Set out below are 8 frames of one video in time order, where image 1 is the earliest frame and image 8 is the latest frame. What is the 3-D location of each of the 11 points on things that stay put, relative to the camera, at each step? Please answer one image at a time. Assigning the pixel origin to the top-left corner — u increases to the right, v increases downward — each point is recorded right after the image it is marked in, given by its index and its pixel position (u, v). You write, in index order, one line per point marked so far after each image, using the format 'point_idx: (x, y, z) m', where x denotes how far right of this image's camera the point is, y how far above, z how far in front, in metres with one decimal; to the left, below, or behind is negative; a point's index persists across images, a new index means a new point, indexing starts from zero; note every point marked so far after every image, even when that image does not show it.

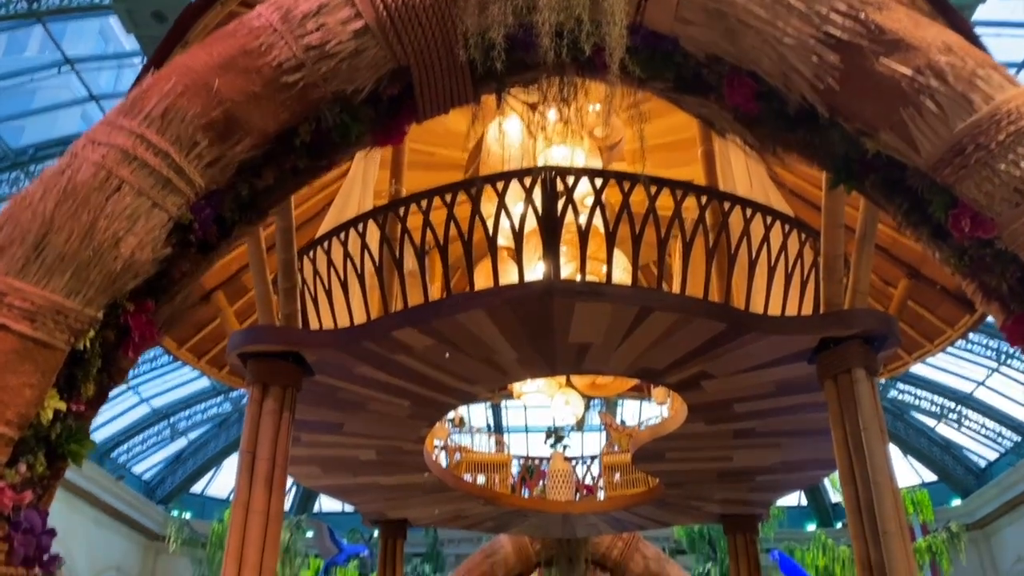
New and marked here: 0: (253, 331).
0: (-1.5, -0.2, +5.0) m
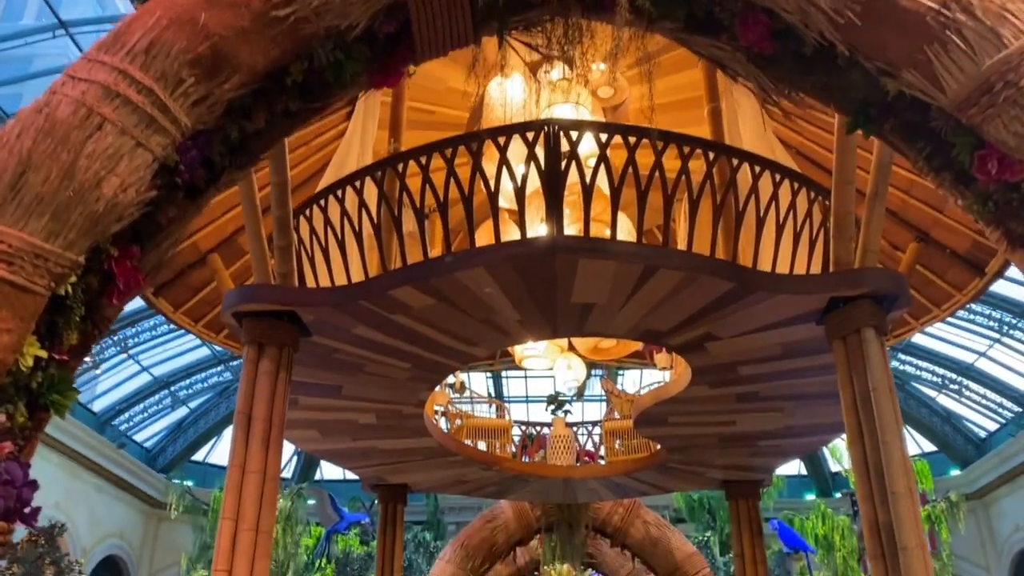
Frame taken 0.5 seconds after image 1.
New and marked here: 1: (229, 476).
0: (-1.5, 0.0, +4.9) m
1: (-1.5, -1.0, +4.6) m
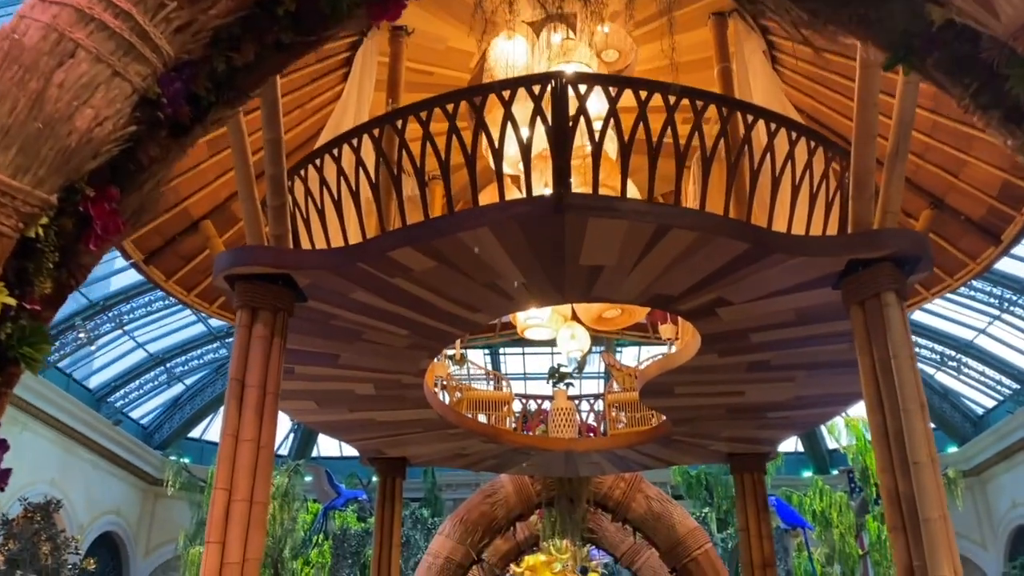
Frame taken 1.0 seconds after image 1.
0: (-1.5, +0.2, +4.7) m
1: (-1.5, -0.8, +4.4) m
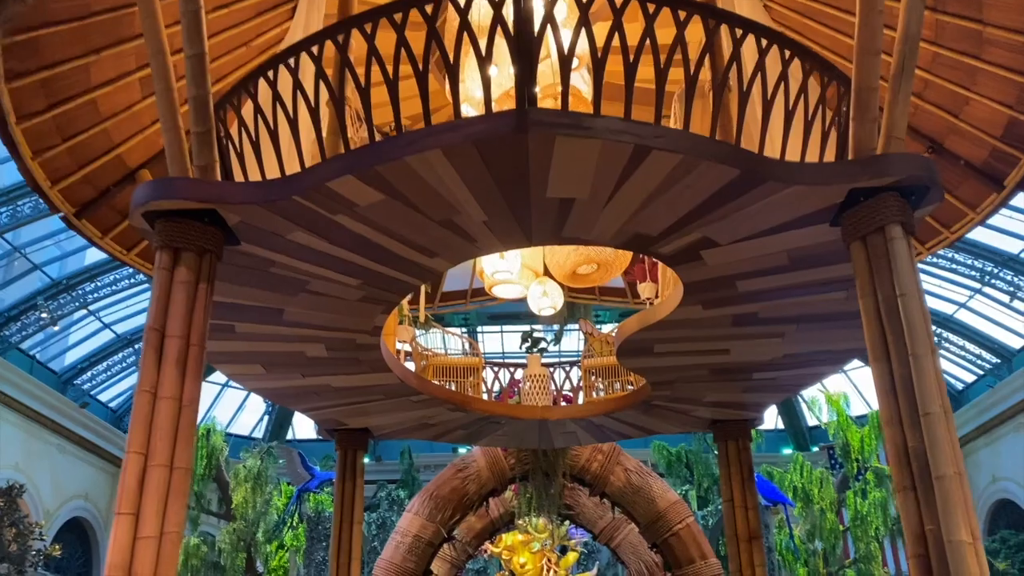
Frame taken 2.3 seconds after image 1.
0: (-1.7, +0.5, +4.1) m
1: (-1.7, -0.5, +3.9) m
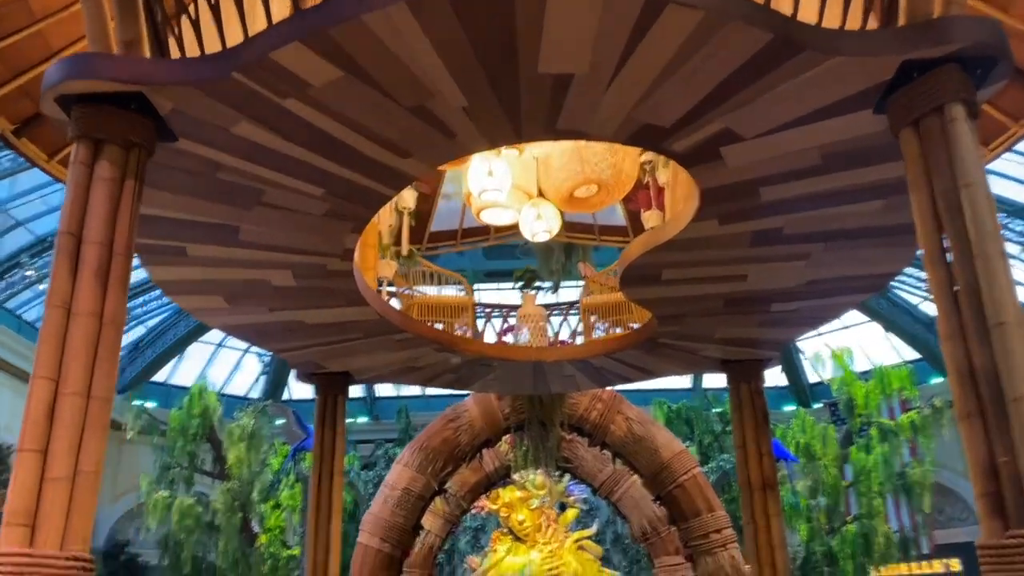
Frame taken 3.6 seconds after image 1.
0: (-1.7, +0.9, +3.4) m
1: (-1.7, -0.1, +3.2) m
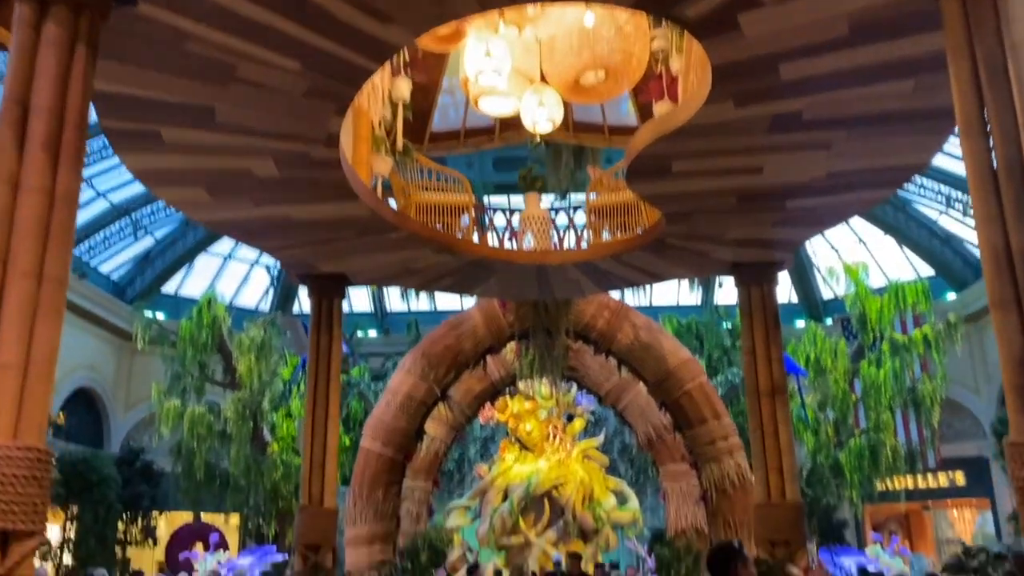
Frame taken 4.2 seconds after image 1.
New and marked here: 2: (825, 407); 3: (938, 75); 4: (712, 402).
0: (-1.8, +1.3, +3.0) m
1: (-1.8, +0.3, +2.9) m
2: (+4.8, -1.8, +13.2) m
3: (+2.0, +1.0, +4.0) m
4: (+2.0, -1.1, +8.5) m
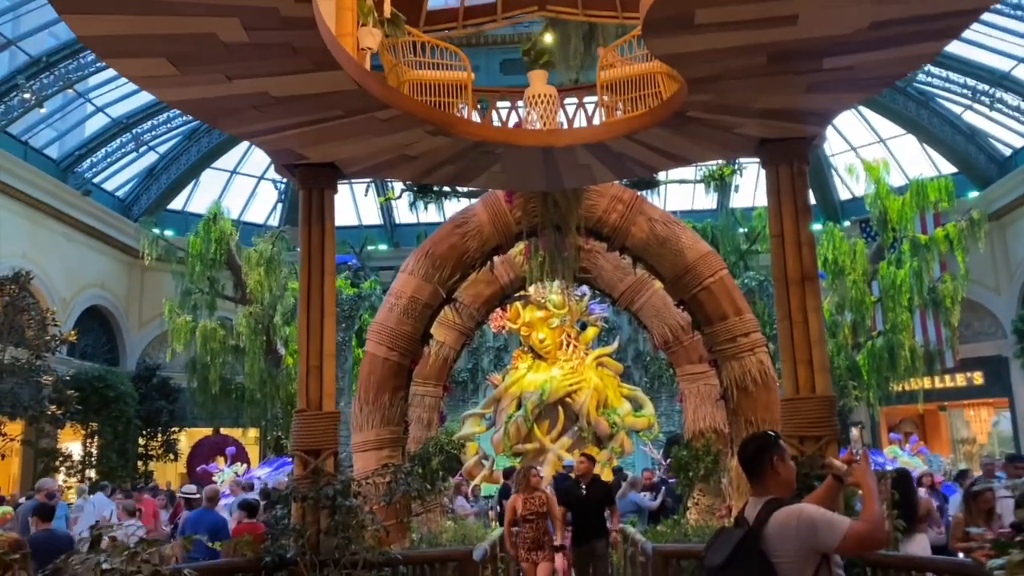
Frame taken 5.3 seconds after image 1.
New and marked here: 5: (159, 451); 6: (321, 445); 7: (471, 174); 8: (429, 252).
0: (-1.8, +1.7, +2.4) m
1: (-1.8, +0.7, +2.4) m
2: (+4.9, -0.2, +12.7) m
3: (+1.9, +1.6, +3.3) m
4: (+2.0, -0.1, +8.0) m
5: (-6.9, -3.2, +16.9) m
6: (-1.3, -1.1, +6.0) m
7: (-0.3, +0.9, +6.7) m
8: (-0.8, +0.4, +8.2) m
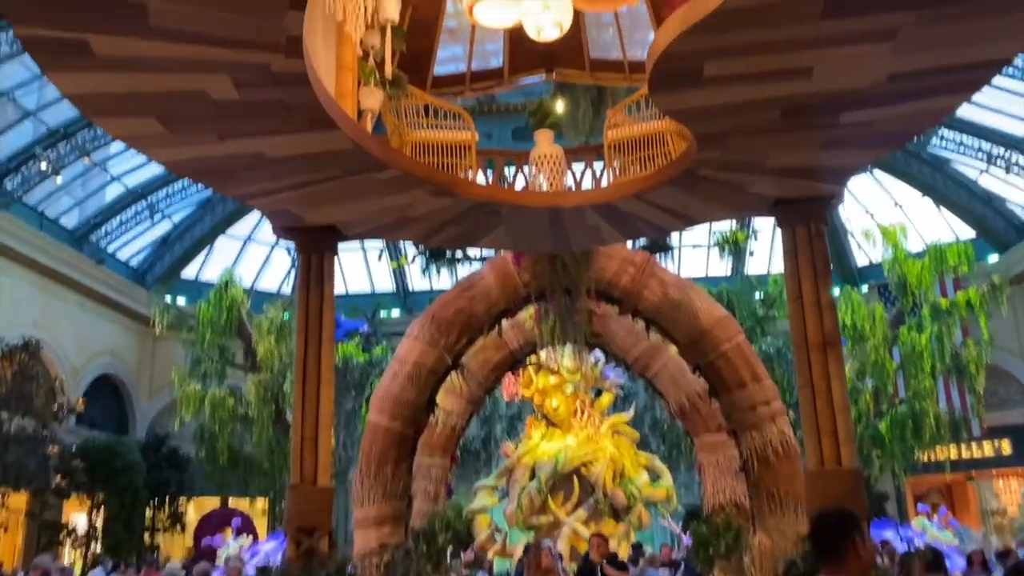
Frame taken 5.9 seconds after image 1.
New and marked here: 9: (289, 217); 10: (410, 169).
0: (-1.8, +1.6, +2.3) m
1: (-1.8, +0.5, +2.2) m
2: (+5.1, -1.2, +12.3) m
3: (+1.9, +1.3, +3.1) m
4: (+2.1, -0.7, +7.7) m
5: (-6.6, -4.5, +16.5) m
6: (-1.3, -1.5, +5.6) m
7: (-0.3, +0.4, +6.5) m
8: (-0.7, -0.3, +7.9) m
9: (-1.6, +0.5, +6.1) m
10: (-0.6, +0.7, +5.4) m
